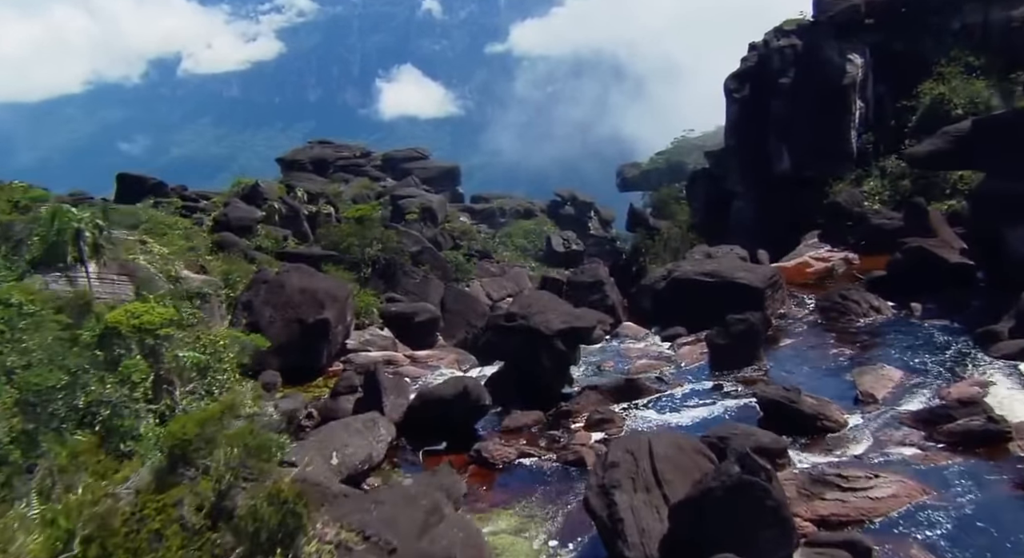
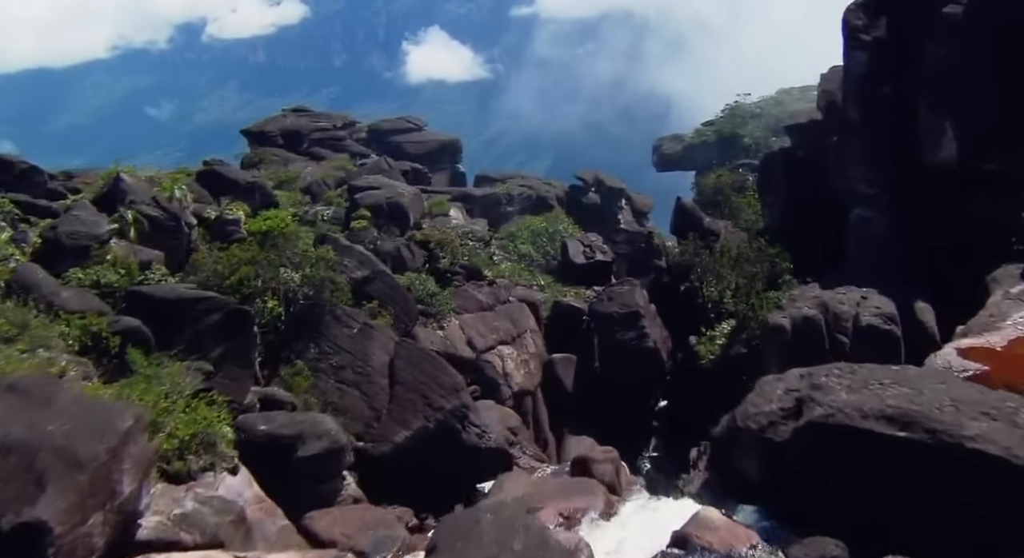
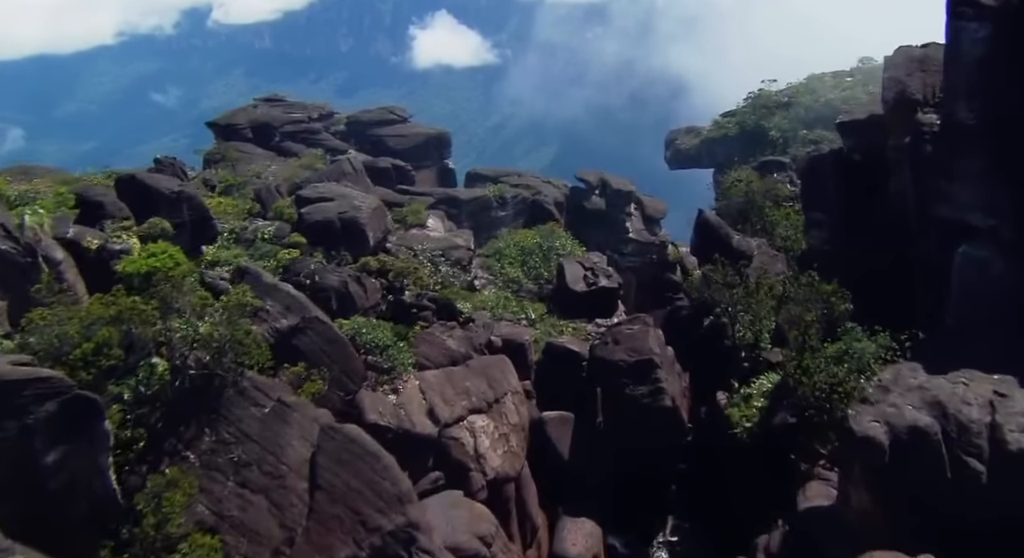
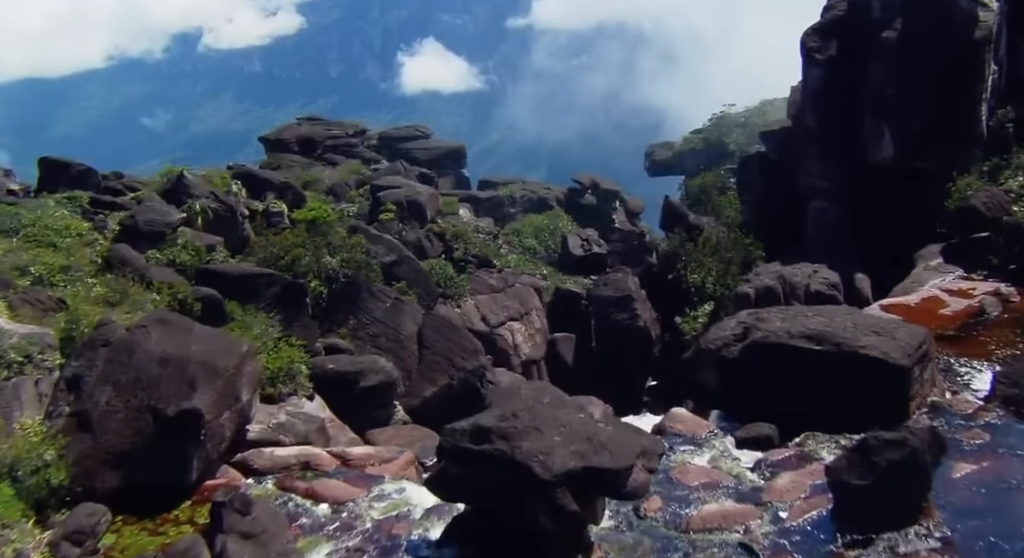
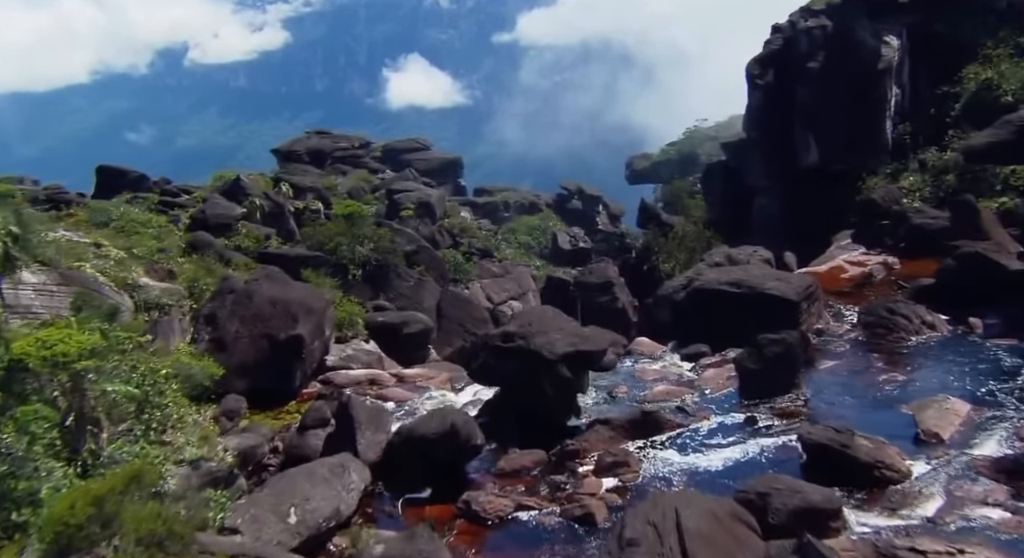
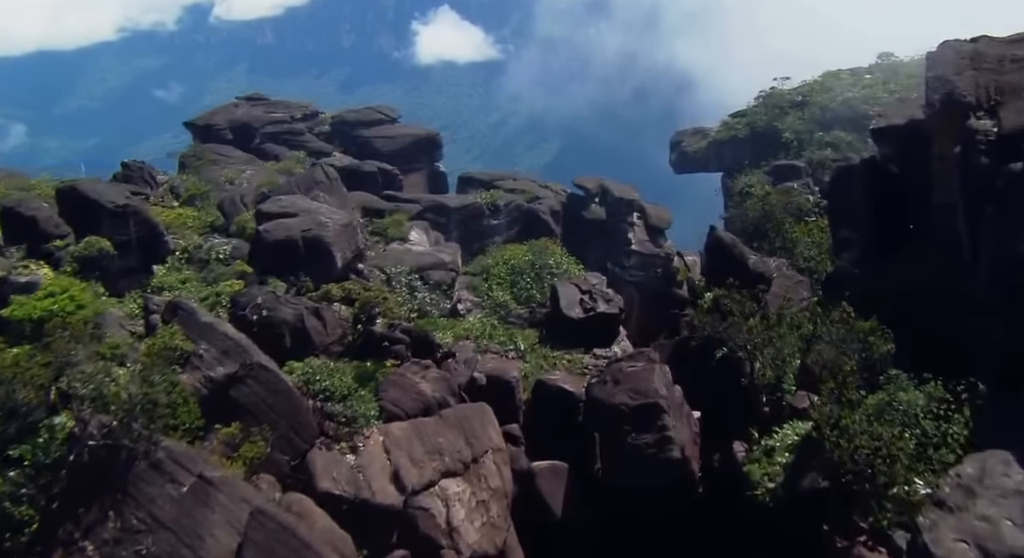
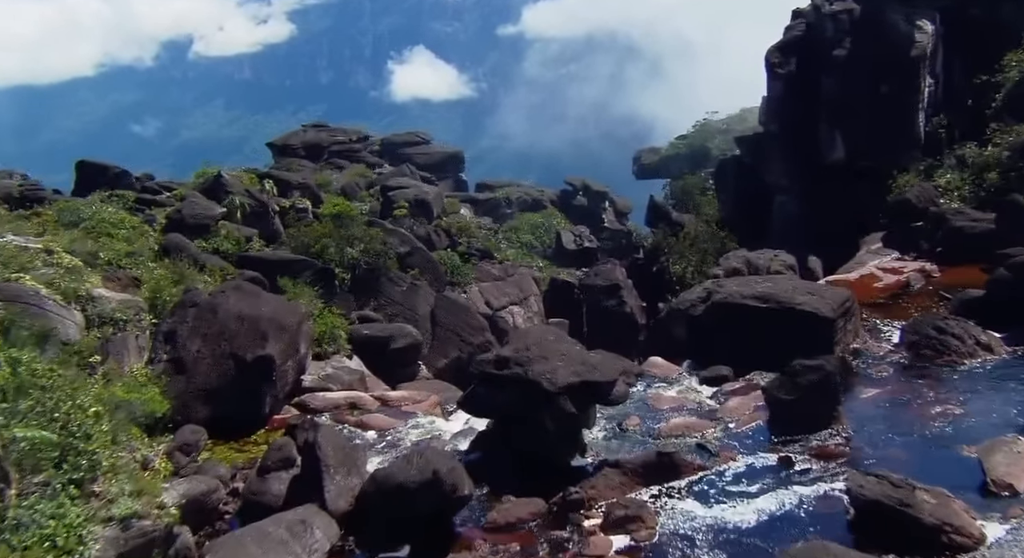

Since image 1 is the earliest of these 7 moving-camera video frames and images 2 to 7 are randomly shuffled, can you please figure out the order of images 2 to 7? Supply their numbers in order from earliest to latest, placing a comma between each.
5, 7, 4, 2, 3, 6
